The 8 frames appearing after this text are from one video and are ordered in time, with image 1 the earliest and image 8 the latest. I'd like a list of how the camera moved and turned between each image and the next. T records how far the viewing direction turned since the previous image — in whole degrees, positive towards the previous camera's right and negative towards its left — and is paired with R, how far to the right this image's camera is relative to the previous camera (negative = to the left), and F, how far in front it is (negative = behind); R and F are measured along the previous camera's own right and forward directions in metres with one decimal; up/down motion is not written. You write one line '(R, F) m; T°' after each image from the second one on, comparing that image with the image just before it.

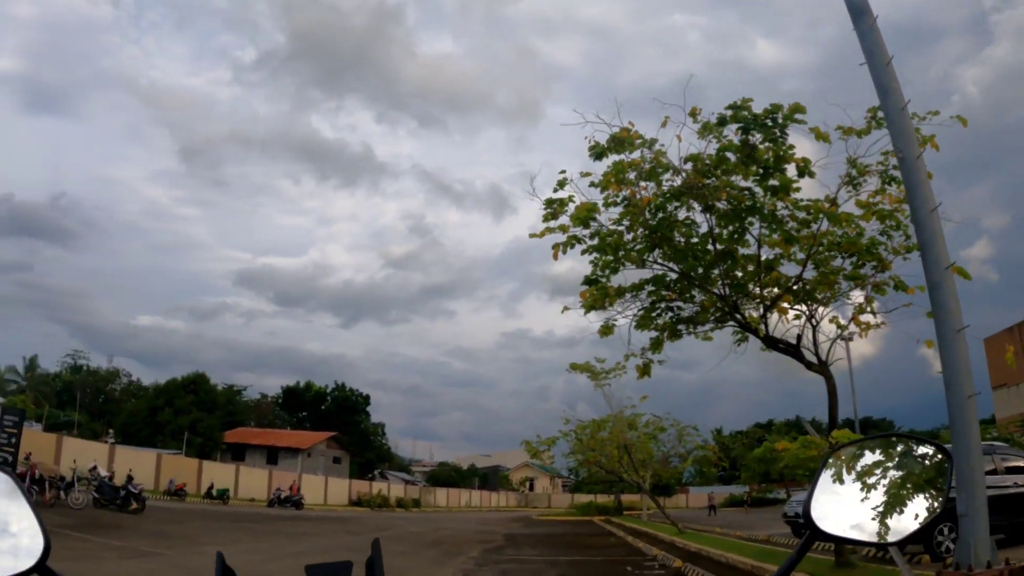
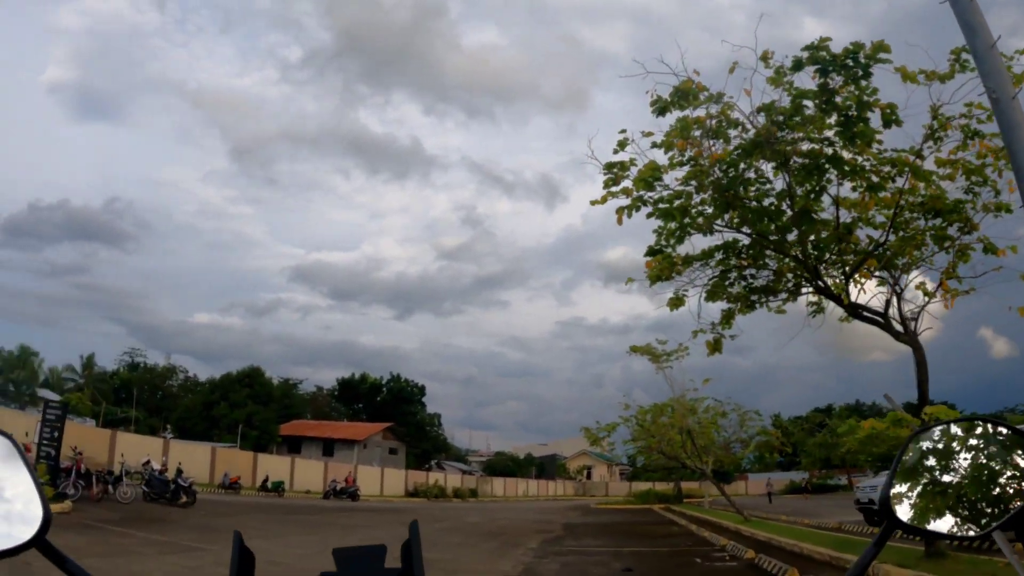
(0.0, +0.8) m; -3°
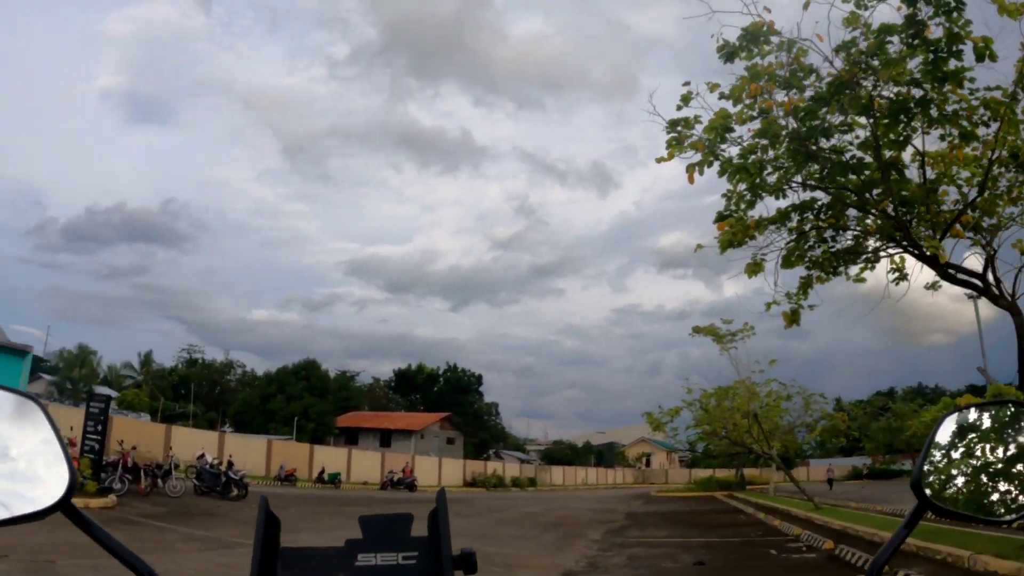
(0.0, +0.8) m; -4°
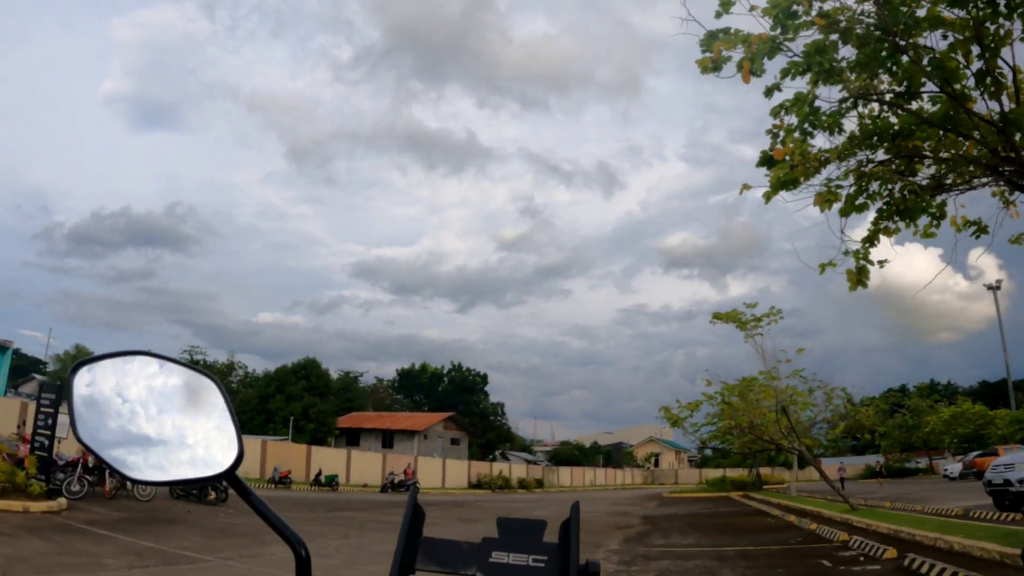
(0.0, +1.7) m; 0°
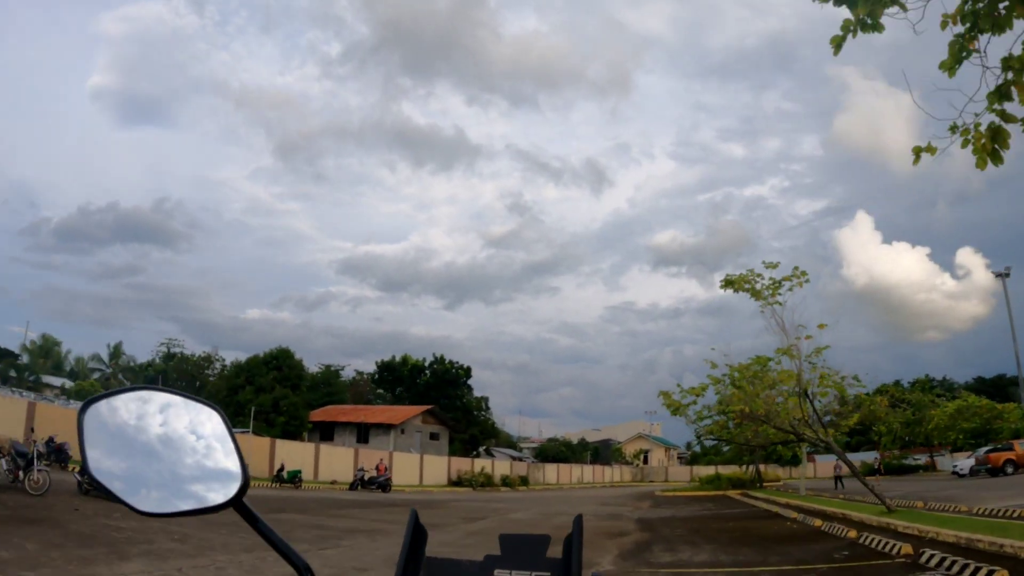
(+0.3, +2.9) m; +1°
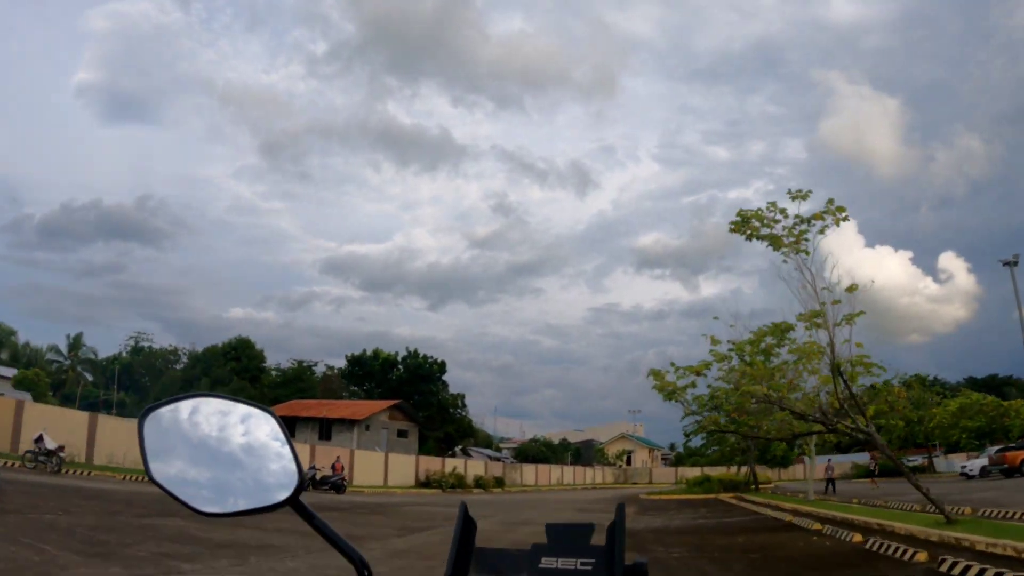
(+0.5, +3.5) m; +1°
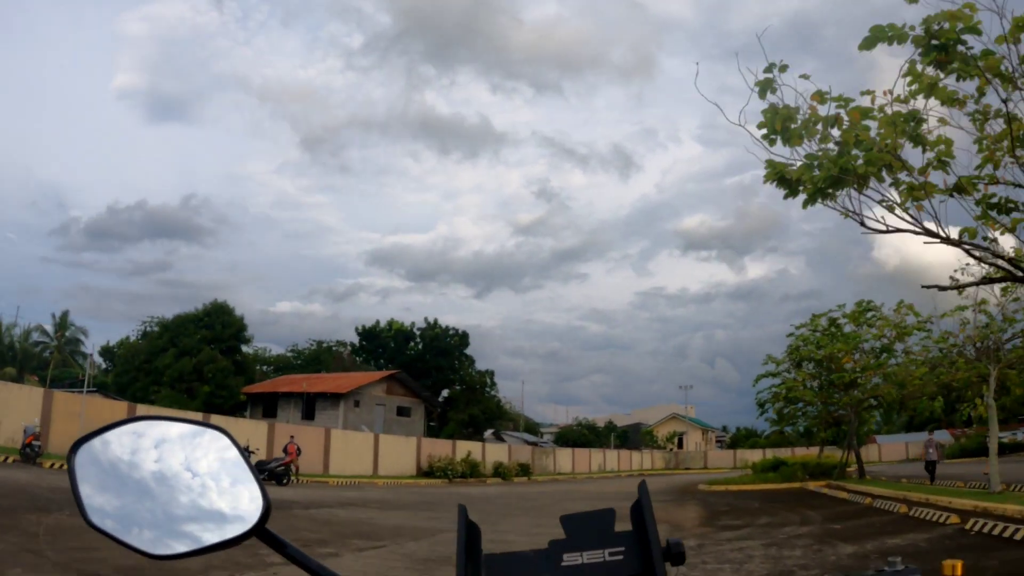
(+1.0, +8.7) m; -3°
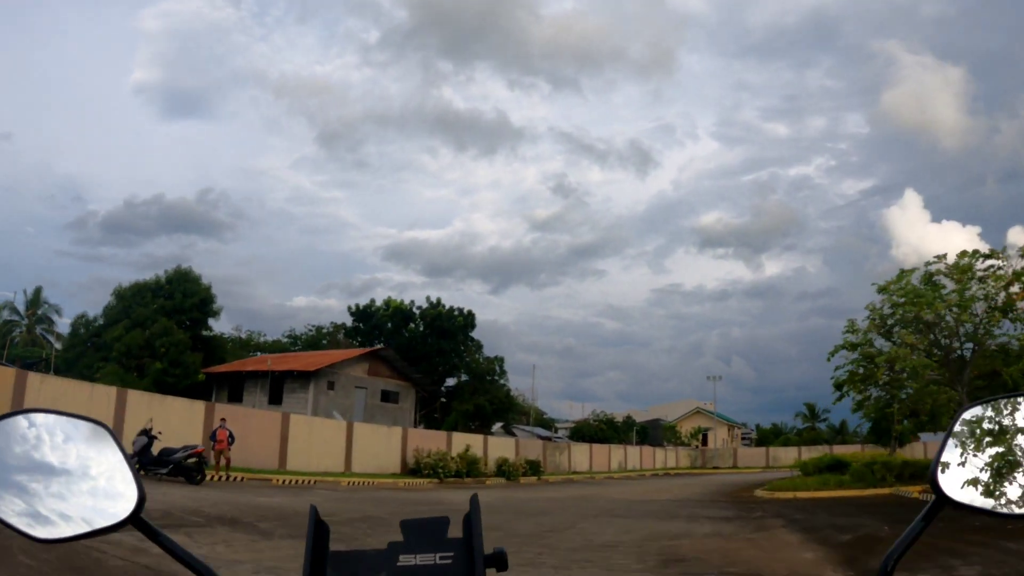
(+0.3, +6.4) m; -1°
